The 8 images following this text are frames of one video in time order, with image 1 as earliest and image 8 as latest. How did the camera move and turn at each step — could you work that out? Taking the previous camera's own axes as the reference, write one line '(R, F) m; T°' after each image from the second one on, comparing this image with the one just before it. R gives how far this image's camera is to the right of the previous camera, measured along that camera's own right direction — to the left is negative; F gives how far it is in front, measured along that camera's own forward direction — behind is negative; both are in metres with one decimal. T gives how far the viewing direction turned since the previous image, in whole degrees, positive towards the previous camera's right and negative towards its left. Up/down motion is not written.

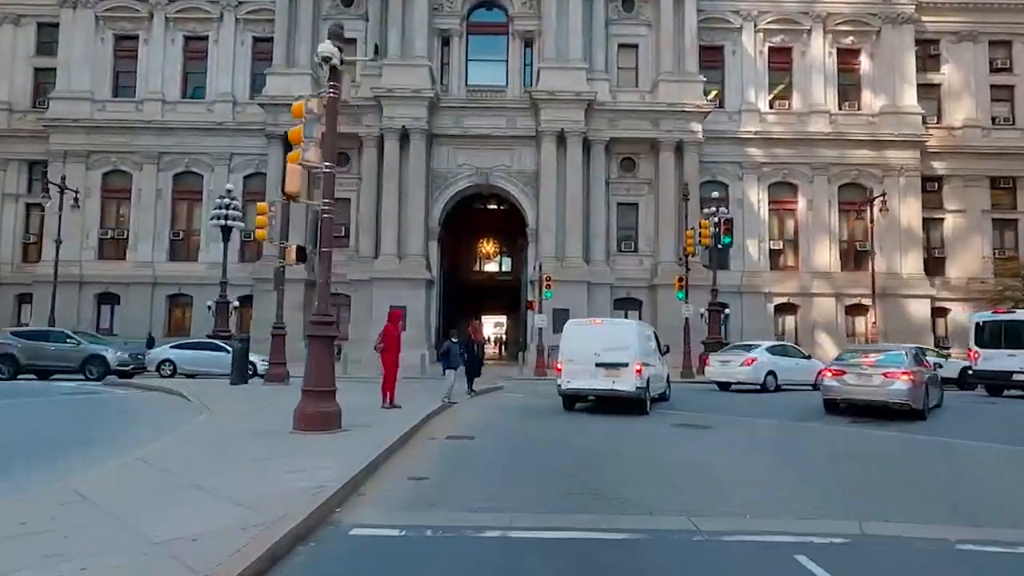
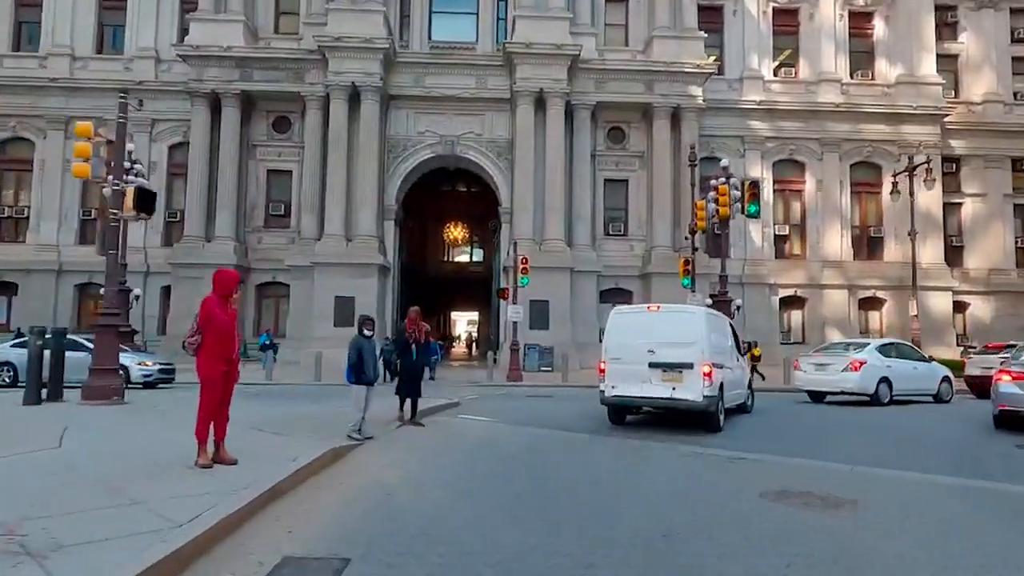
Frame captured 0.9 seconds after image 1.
(+0.3, +5.9) m; +2°
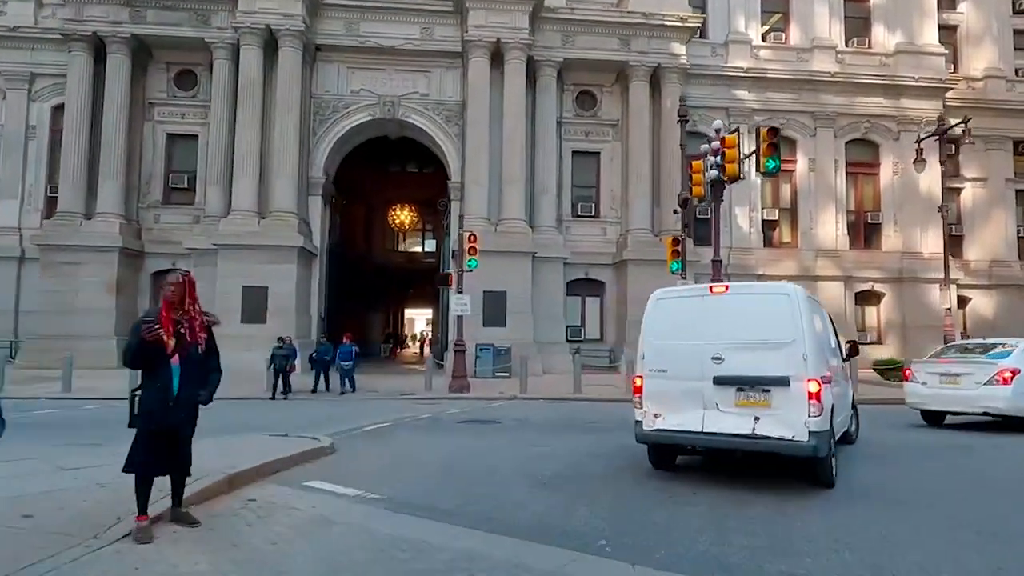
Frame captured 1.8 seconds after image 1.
(+0.6, +5.4) m; +3°
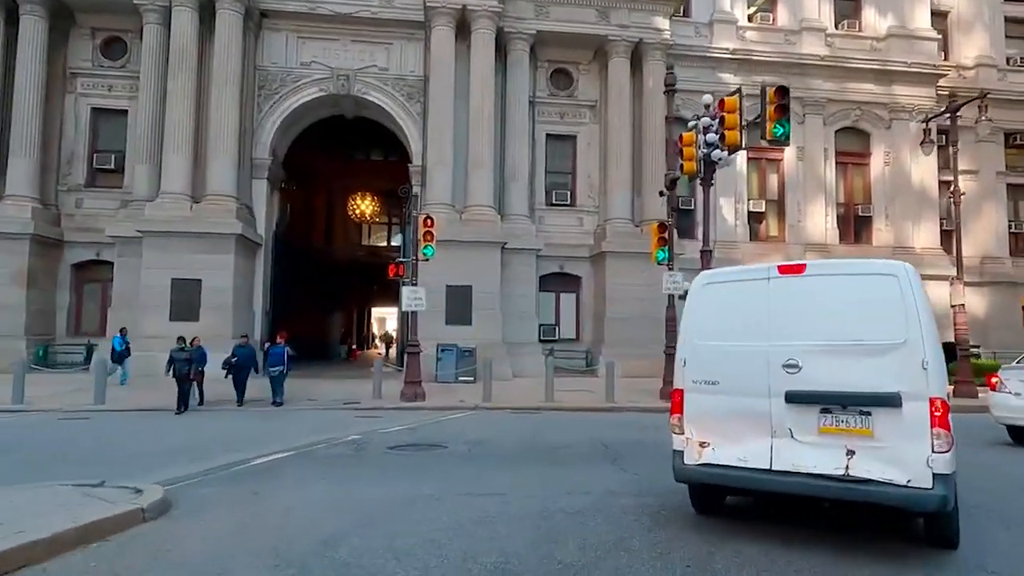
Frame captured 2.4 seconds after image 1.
(+0.4, +2.7) m; +2°
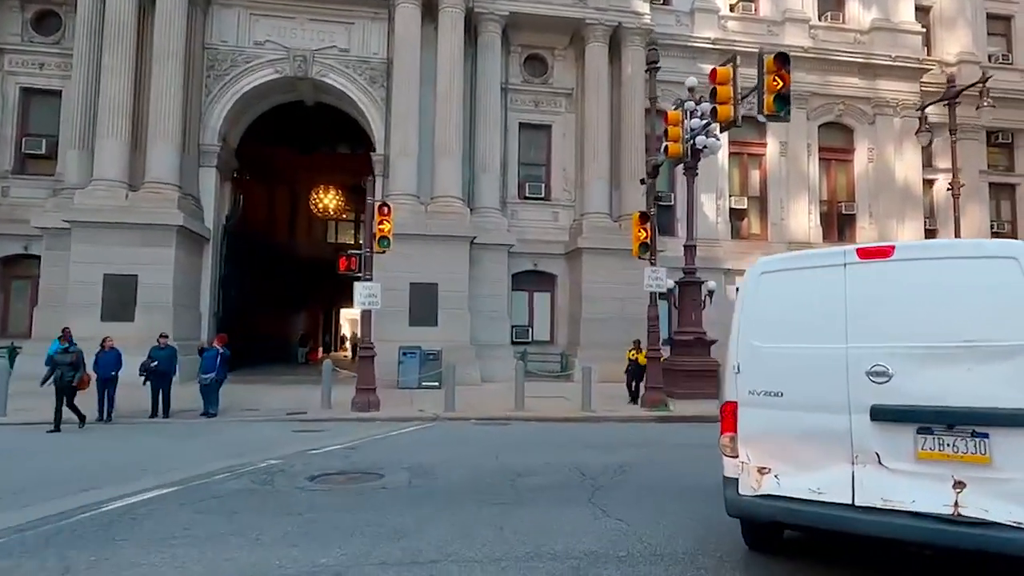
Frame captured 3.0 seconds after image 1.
(+0.2, +1.7) m; +2°
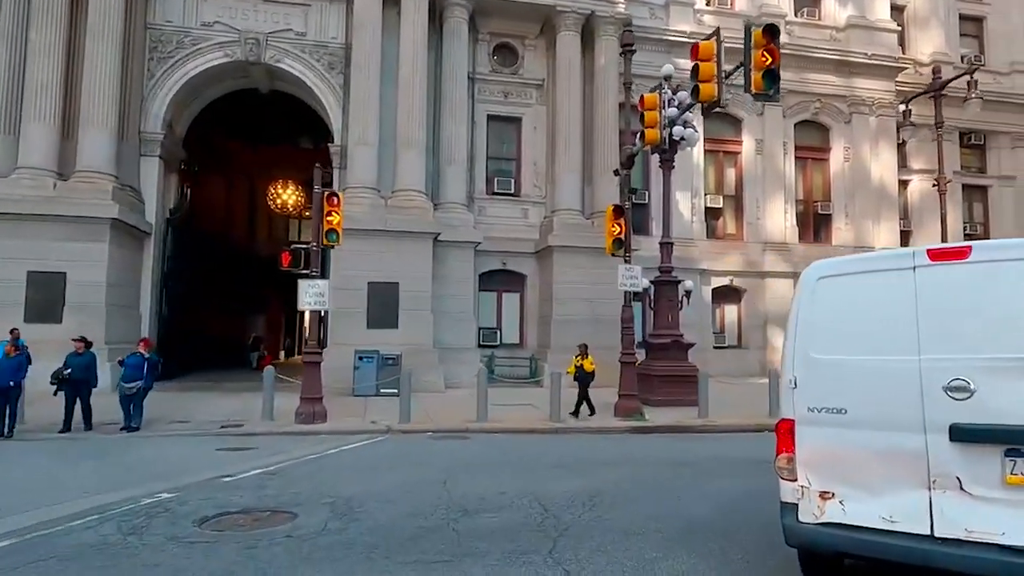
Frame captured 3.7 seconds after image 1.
(+0.2, +1.3) m; +2°
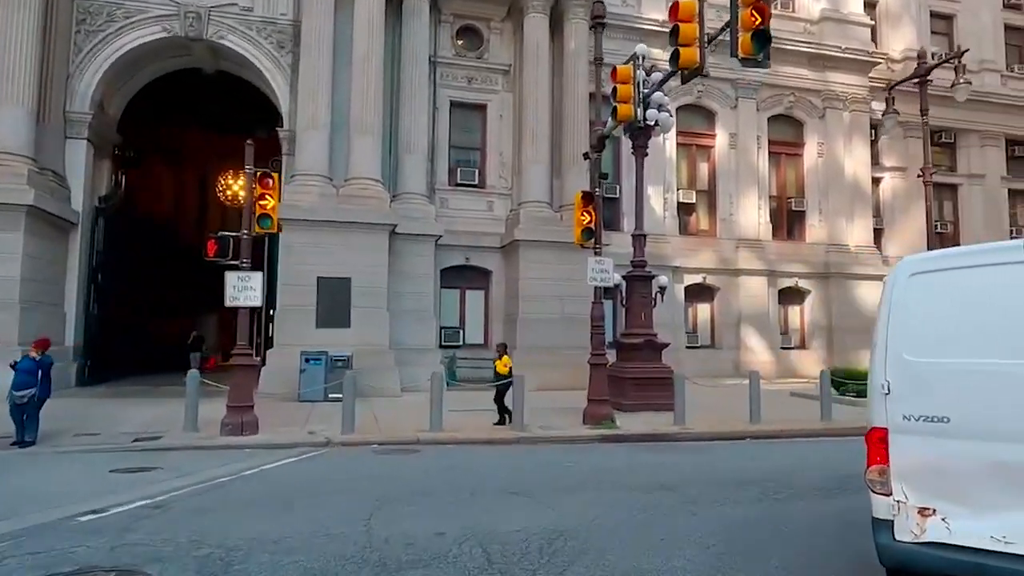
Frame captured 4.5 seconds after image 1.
(+0.2, +1.4) m; +3°
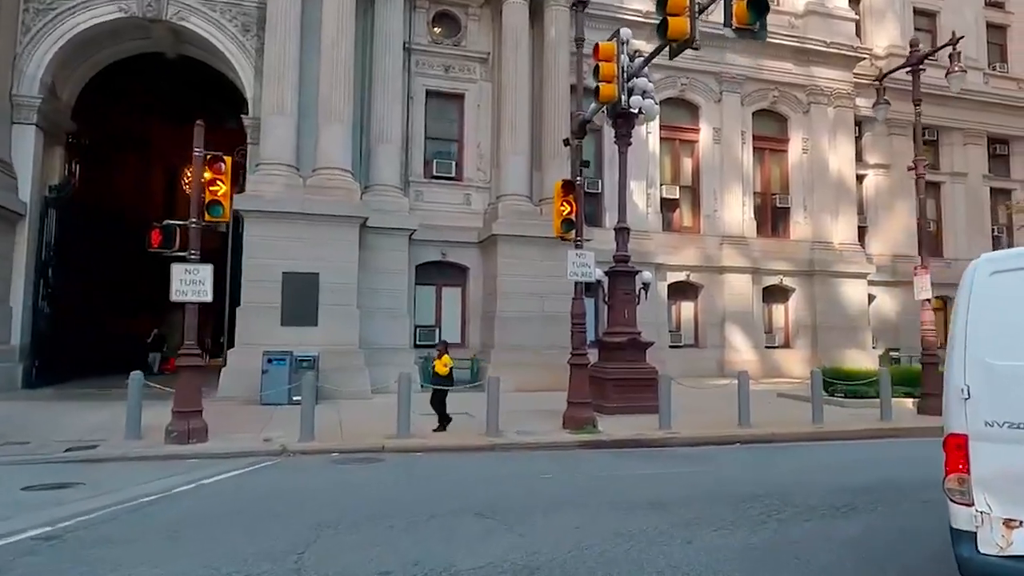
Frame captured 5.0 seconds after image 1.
(+0.1, +0.9) m; +2°
